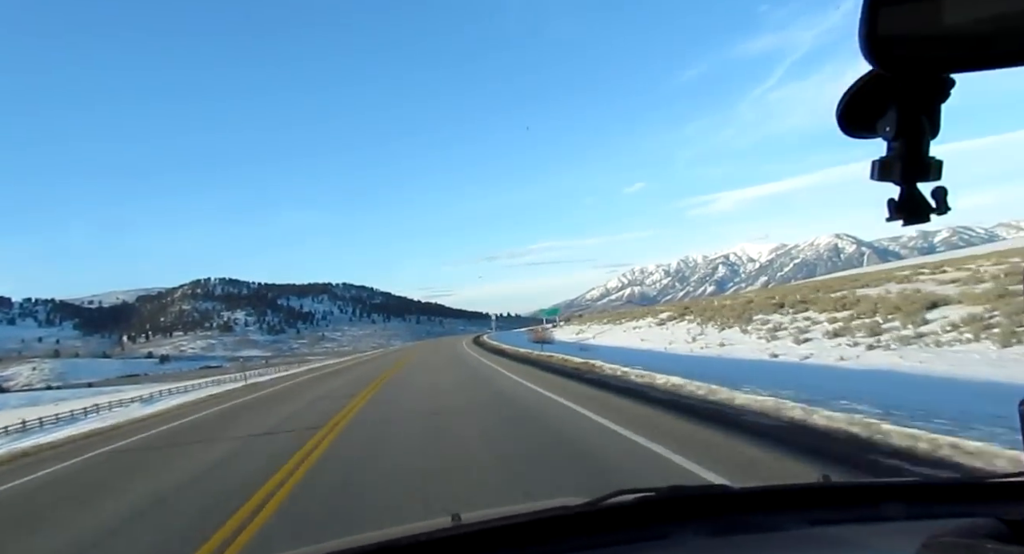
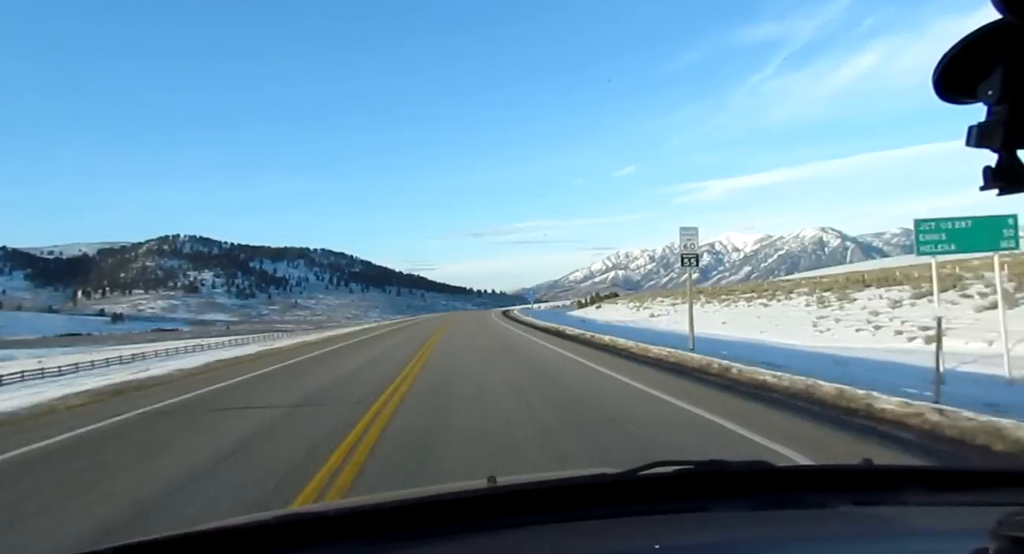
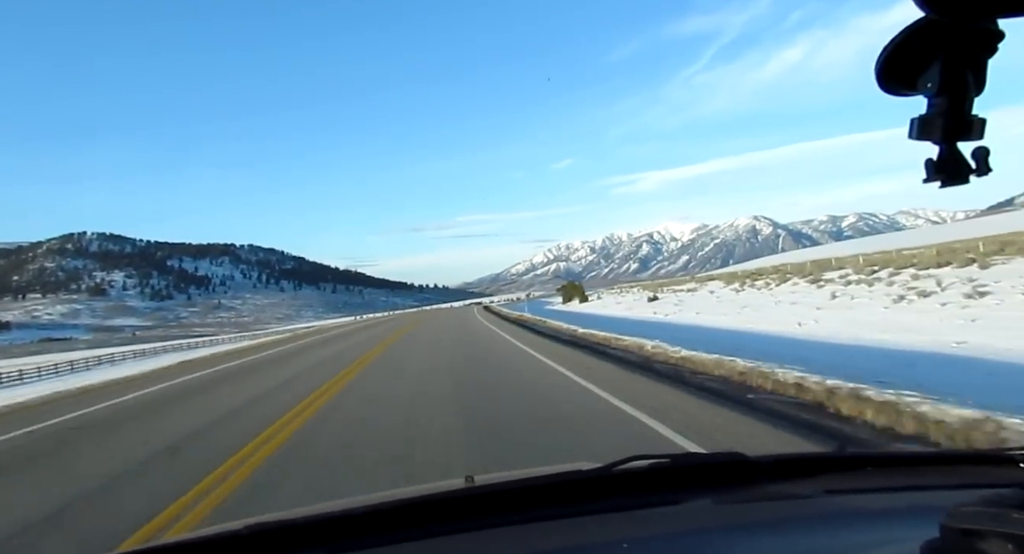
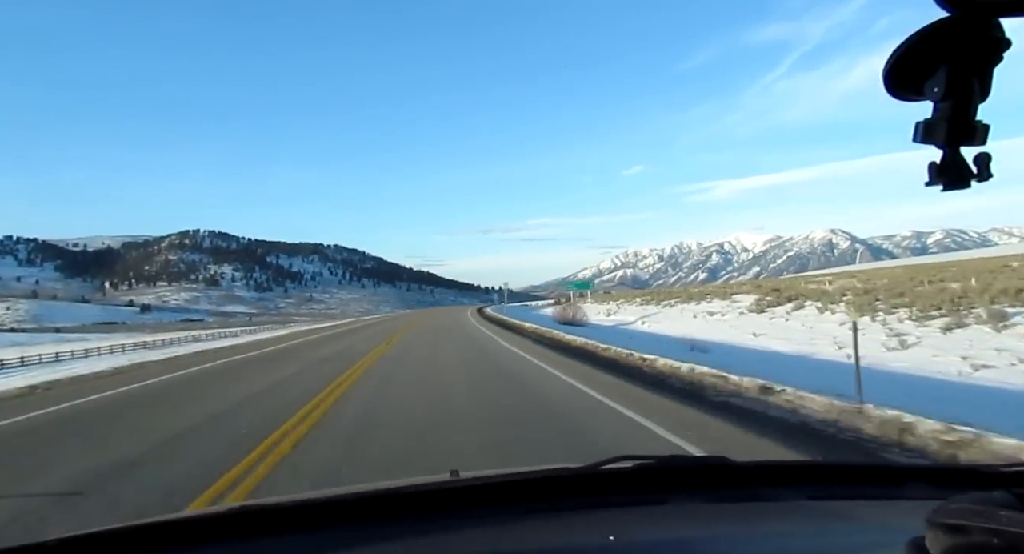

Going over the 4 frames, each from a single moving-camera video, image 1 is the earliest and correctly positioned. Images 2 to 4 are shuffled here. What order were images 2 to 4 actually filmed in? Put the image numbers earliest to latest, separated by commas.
4, 2, 3
